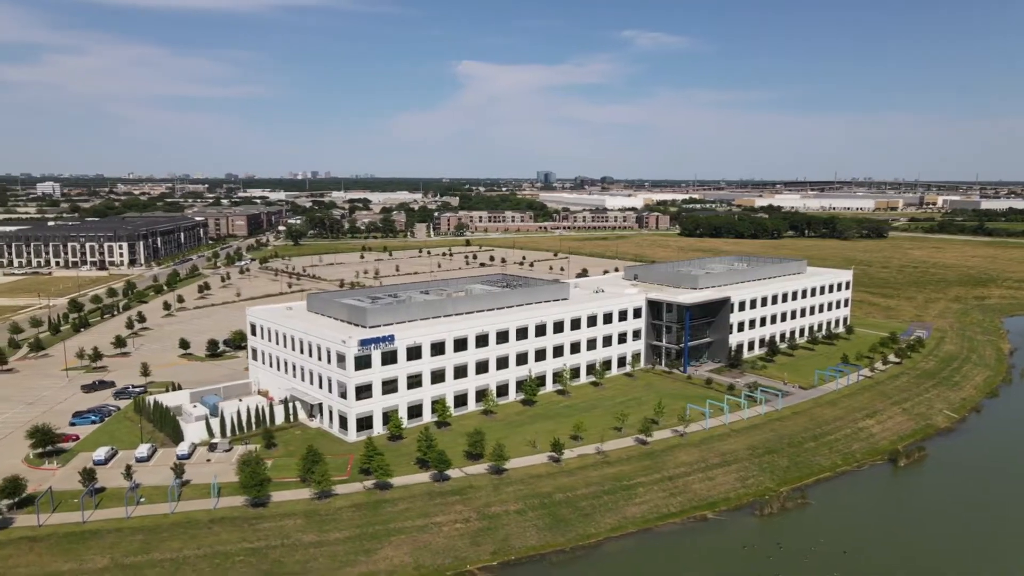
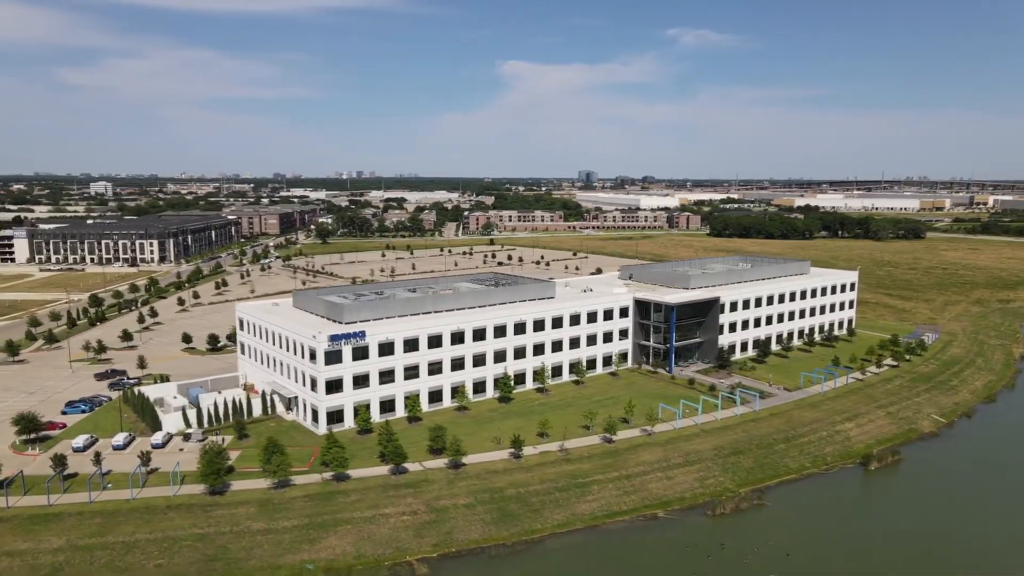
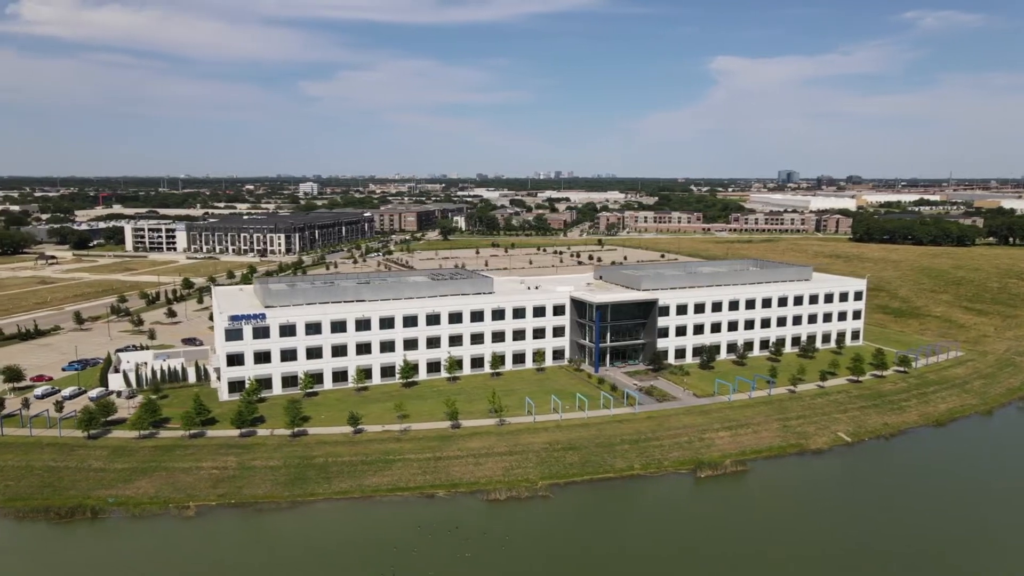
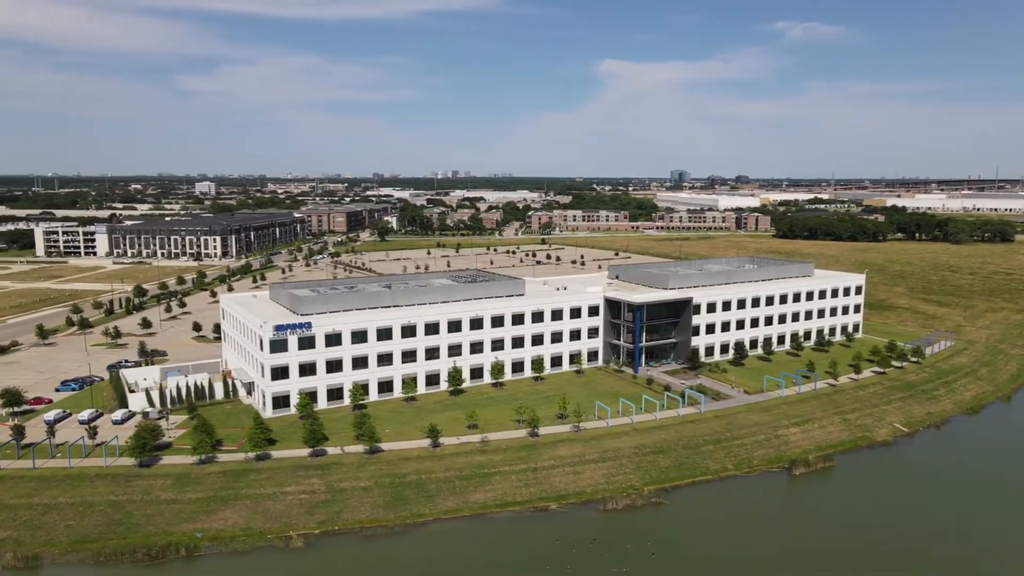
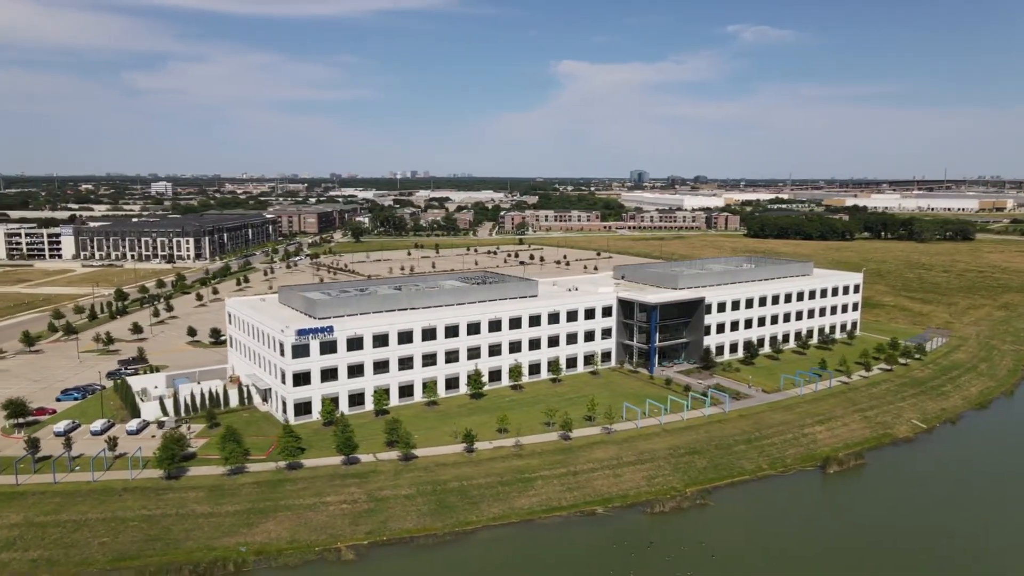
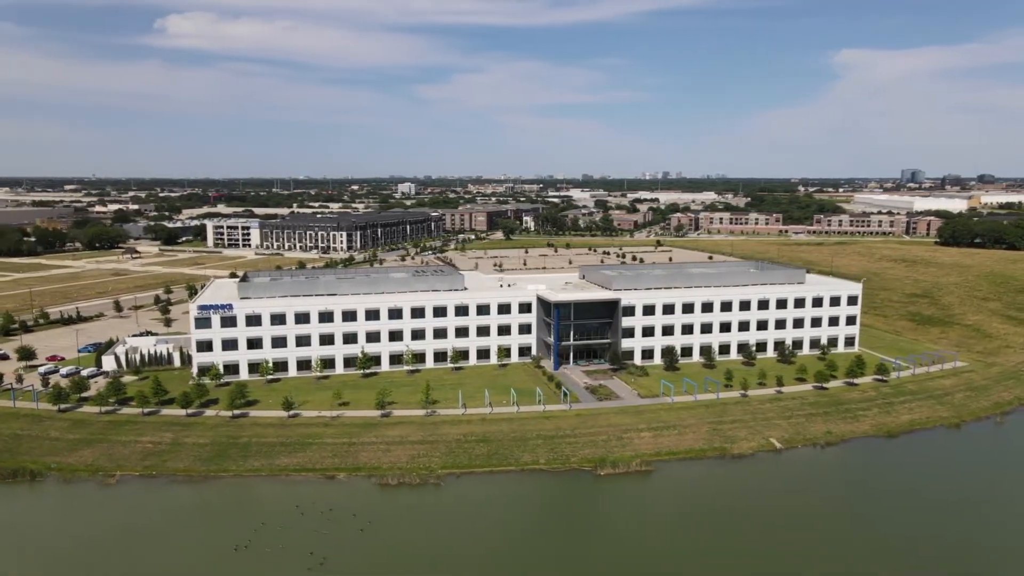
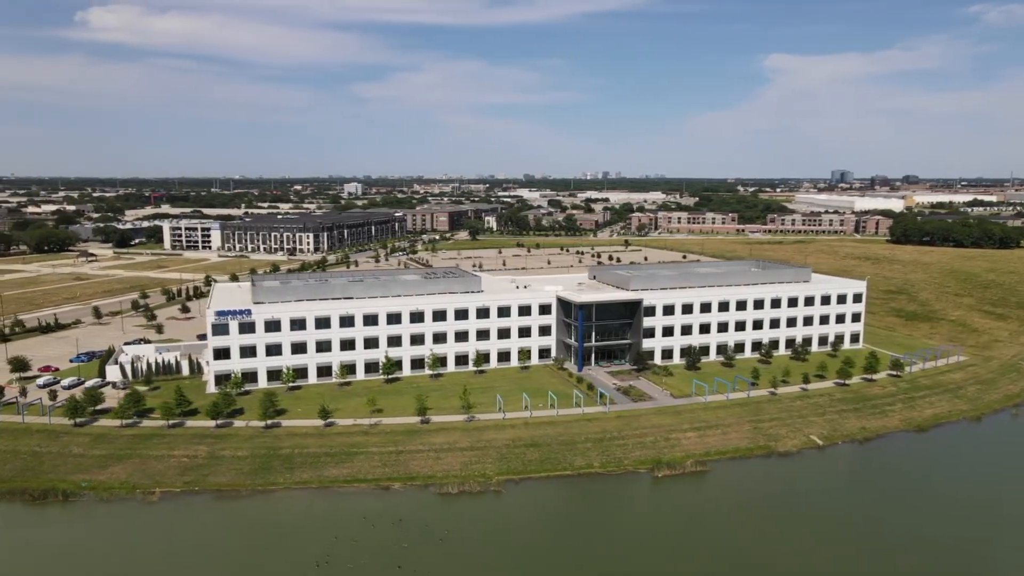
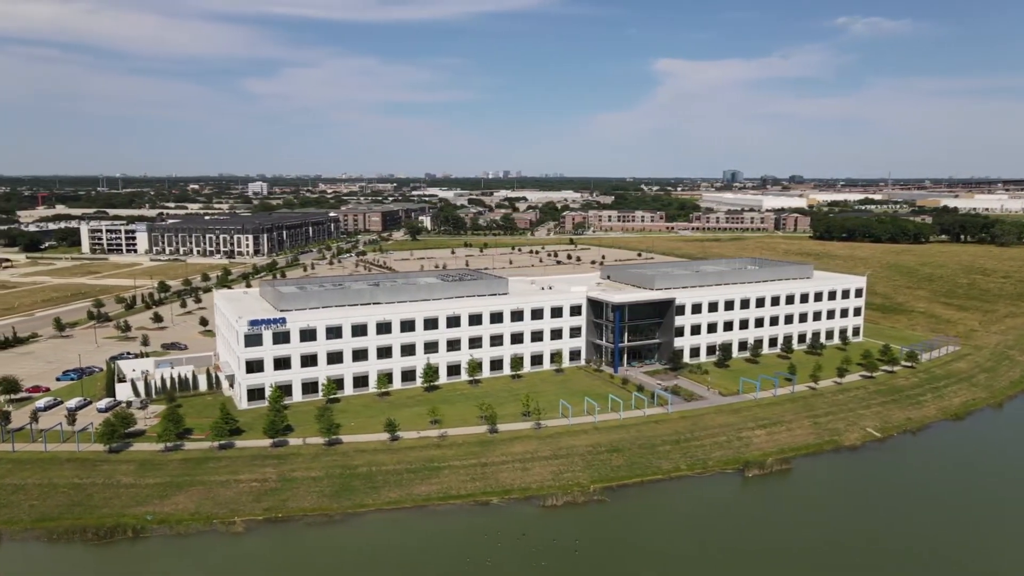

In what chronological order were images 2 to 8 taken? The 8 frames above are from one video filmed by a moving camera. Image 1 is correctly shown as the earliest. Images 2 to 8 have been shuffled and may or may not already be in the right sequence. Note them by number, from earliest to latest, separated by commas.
2, 5, 4, 8, 3, 7, 6
